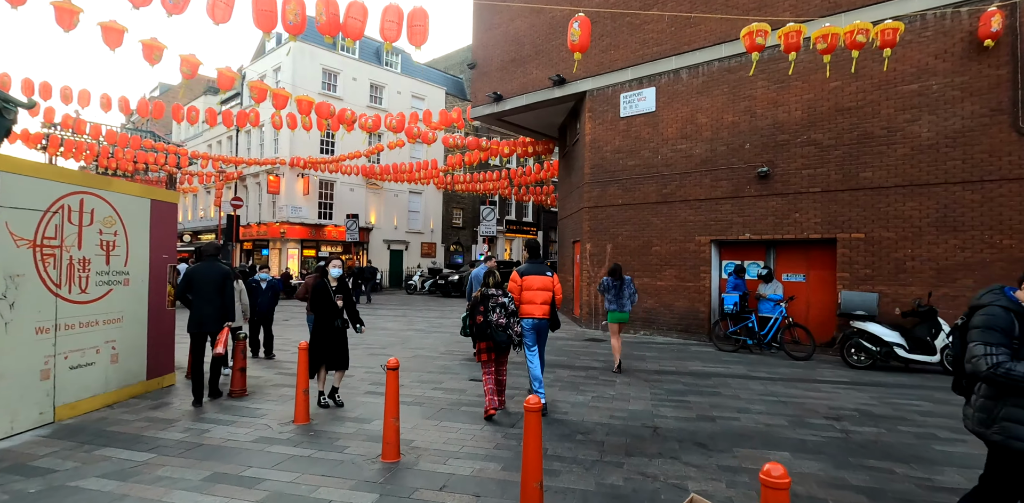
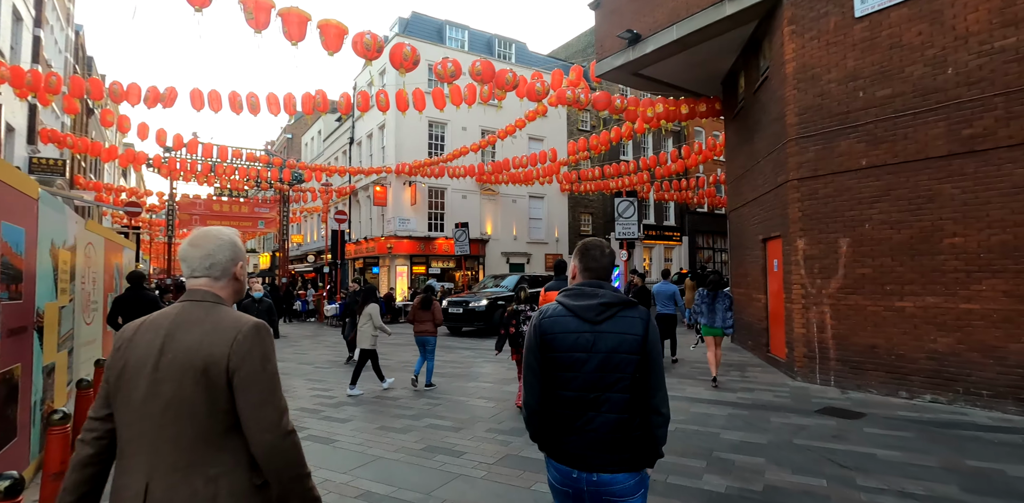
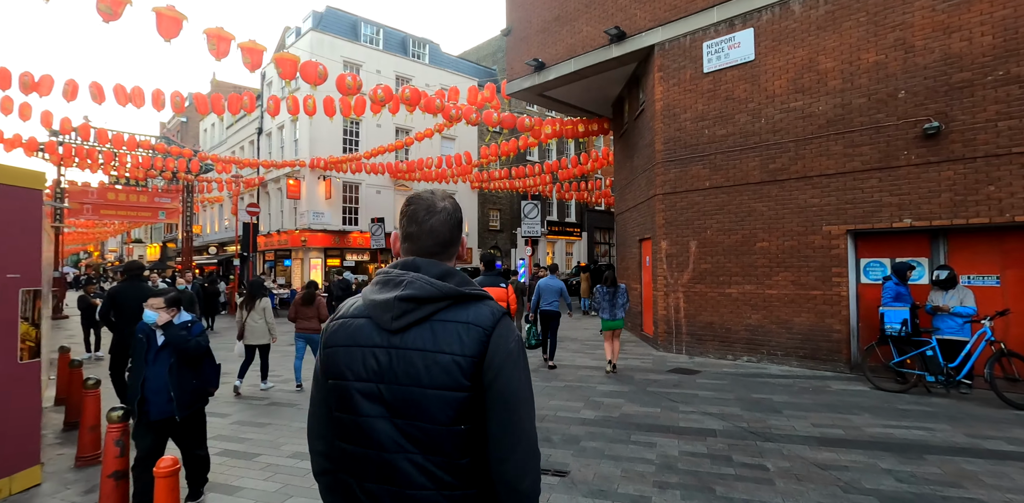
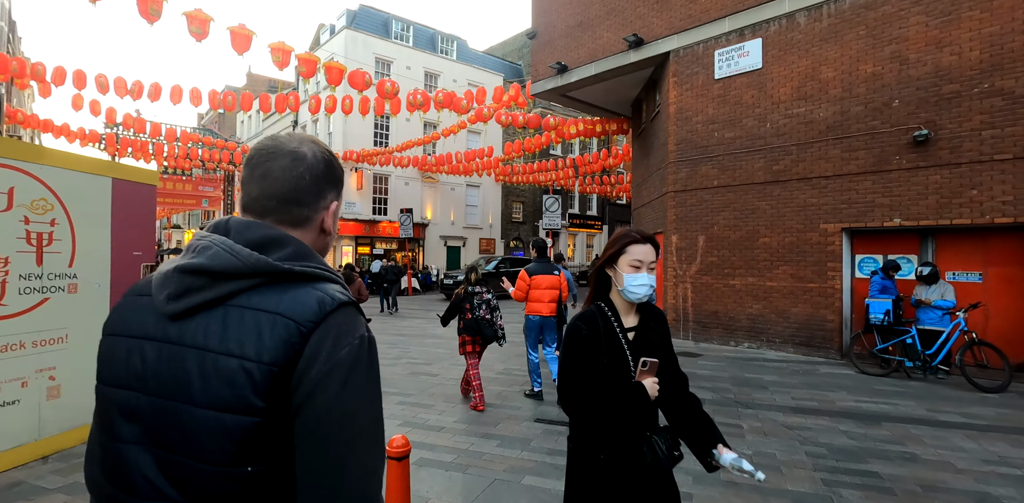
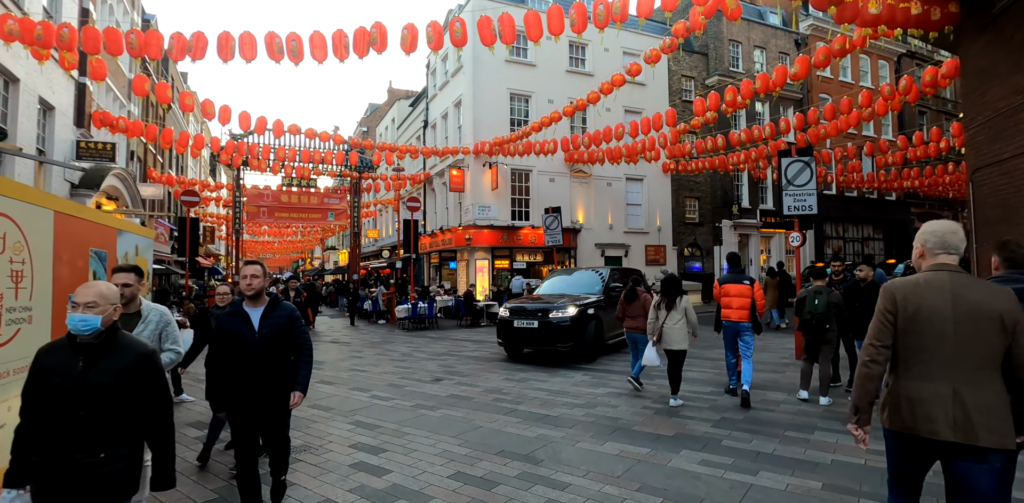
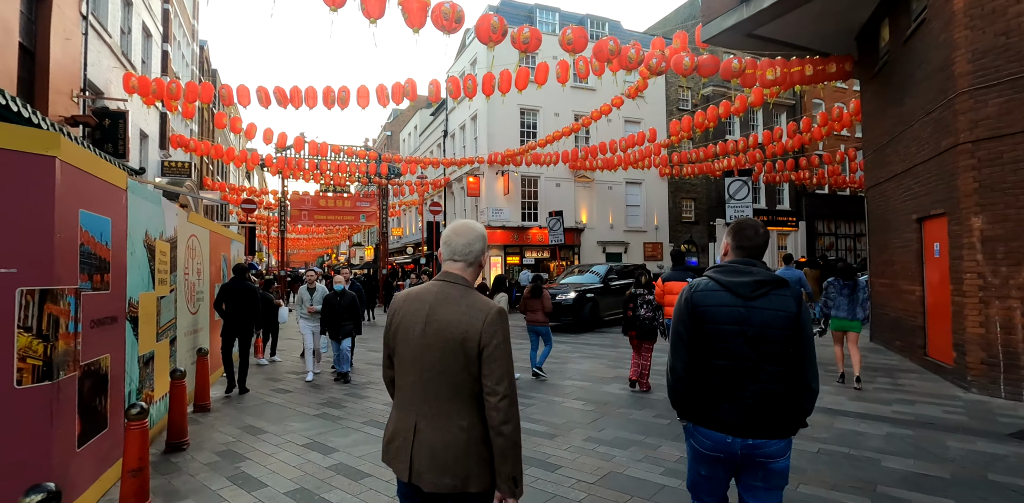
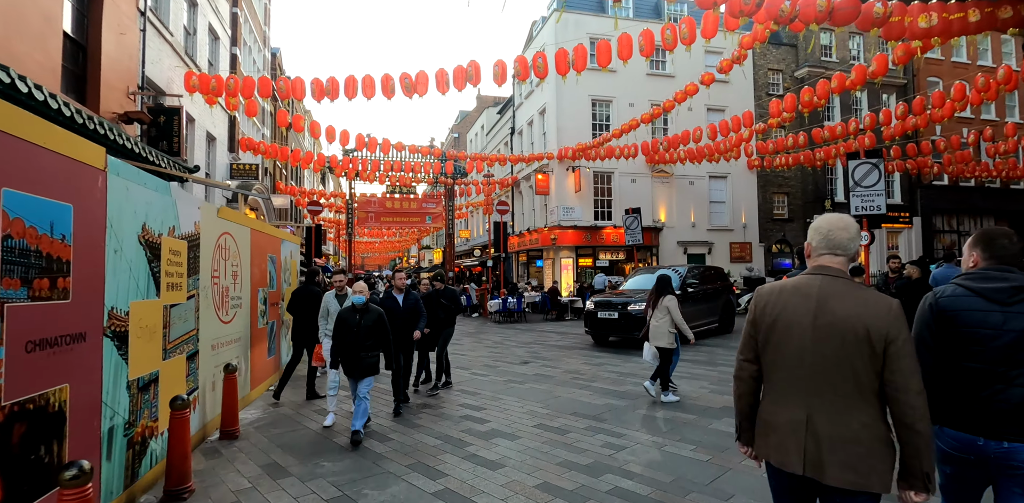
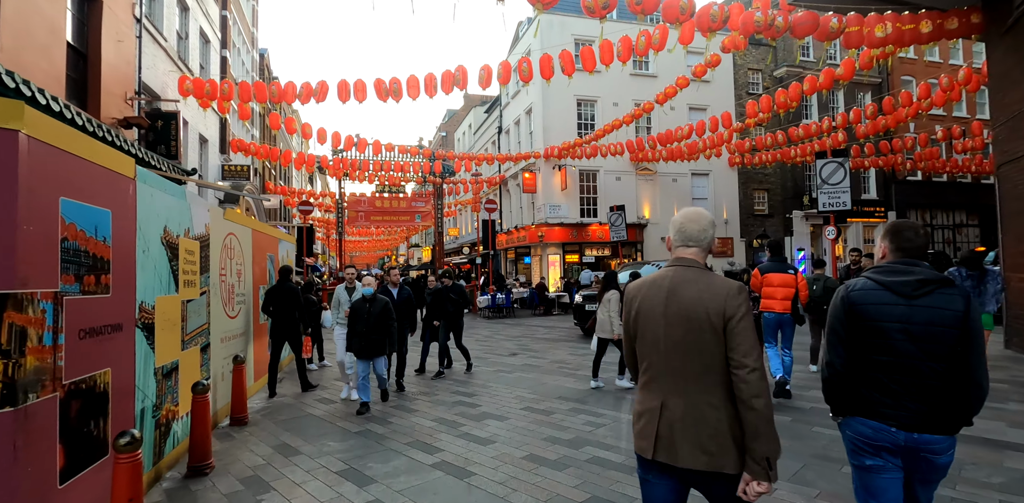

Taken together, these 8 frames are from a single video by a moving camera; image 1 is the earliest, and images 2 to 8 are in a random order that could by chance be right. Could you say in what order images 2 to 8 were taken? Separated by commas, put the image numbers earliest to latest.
4, 3, 2, 6, 8, 7, 5
